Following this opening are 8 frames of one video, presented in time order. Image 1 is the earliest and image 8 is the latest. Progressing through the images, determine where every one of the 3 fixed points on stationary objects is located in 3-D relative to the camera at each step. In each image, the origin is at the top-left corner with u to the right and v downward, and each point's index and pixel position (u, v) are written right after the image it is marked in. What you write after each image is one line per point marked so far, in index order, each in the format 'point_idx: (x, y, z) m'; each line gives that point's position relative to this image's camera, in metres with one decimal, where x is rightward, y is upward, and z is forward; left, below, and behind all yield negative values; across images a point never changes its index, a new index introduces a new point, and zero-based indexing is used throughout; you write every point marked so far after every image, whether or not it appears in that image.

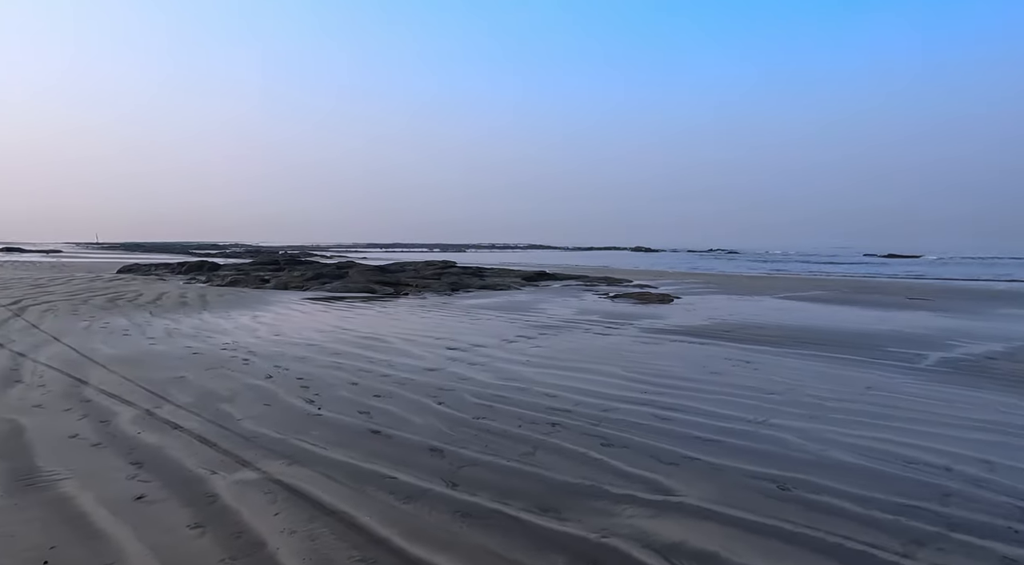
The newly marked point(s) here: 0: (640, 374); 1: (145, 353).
0: (+1.2, -0.8, +6.2) m
1: (-4.0, -0.7, +7.6) m
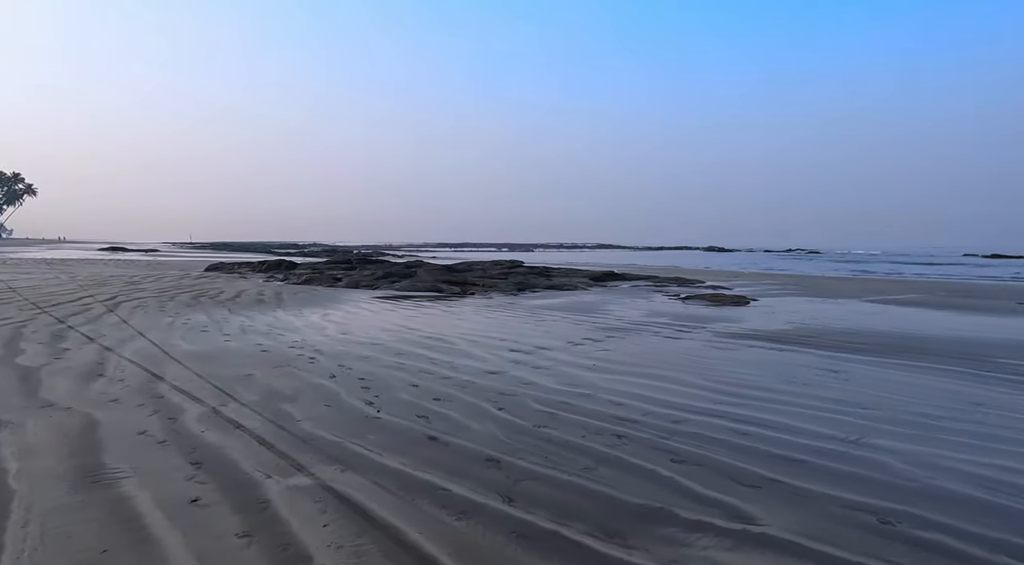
0: (+1.7, -0.9, +5.9) m
1: (-3.3, -0.7, +7.8) m
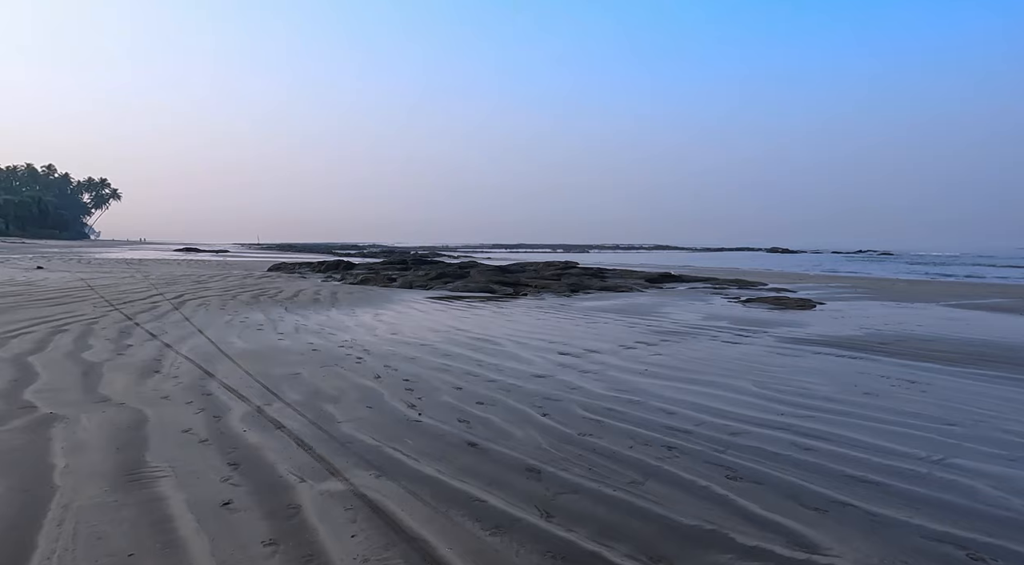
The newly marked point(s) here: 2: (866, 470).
0: (+2.1, -0.9, +5.6) m
1: (-2.7, -0.7, +7.9) m
2: (+1.8, -0.9, +3.5) m
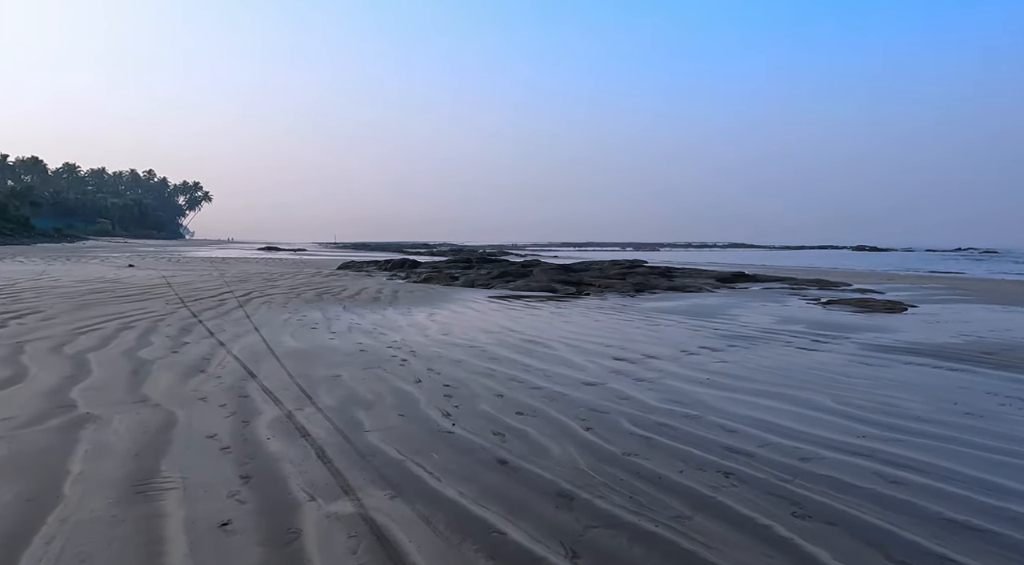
0: (+2.4, -0.9, +5.1) m
1: (-2.1, -0.7, +7.8) m
2: (+1.9, -1.0, +3.0) m
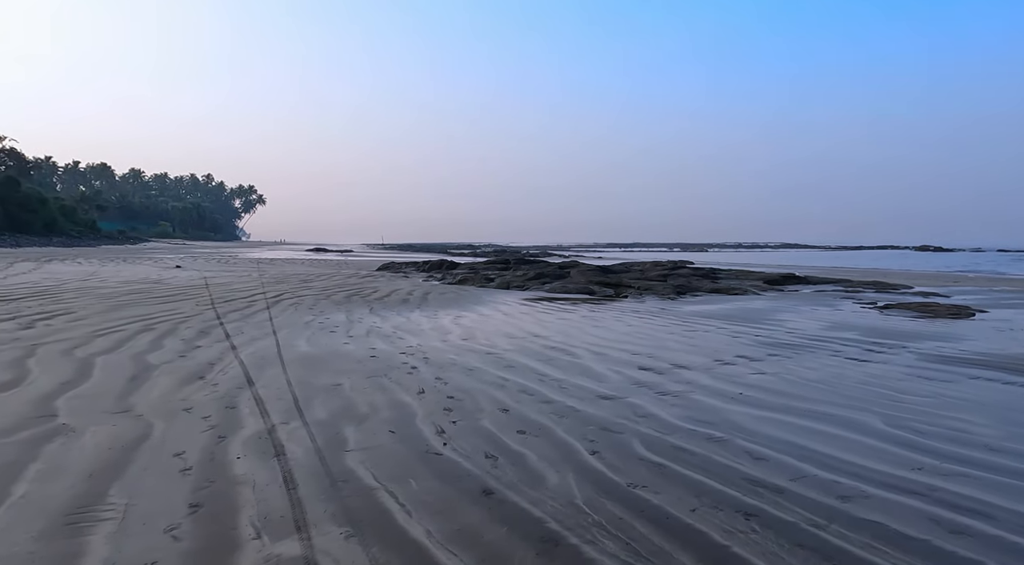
0: (+2.5, -1.0, +4.5) m
1: (-1.9, -0.7, +7.5) m
2: (+1.8, -1.0, +2.5) m
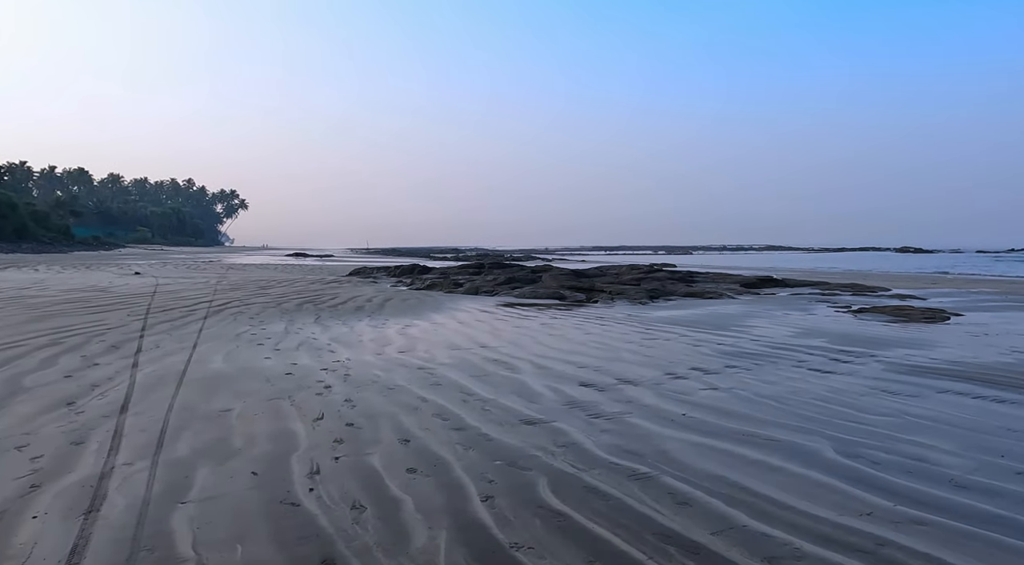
0: (+1.9, -1.0, +3.9) m
1: (-2.6, -0.8, +6.8) m
2: (+1.3, -1.0, +1.9) m
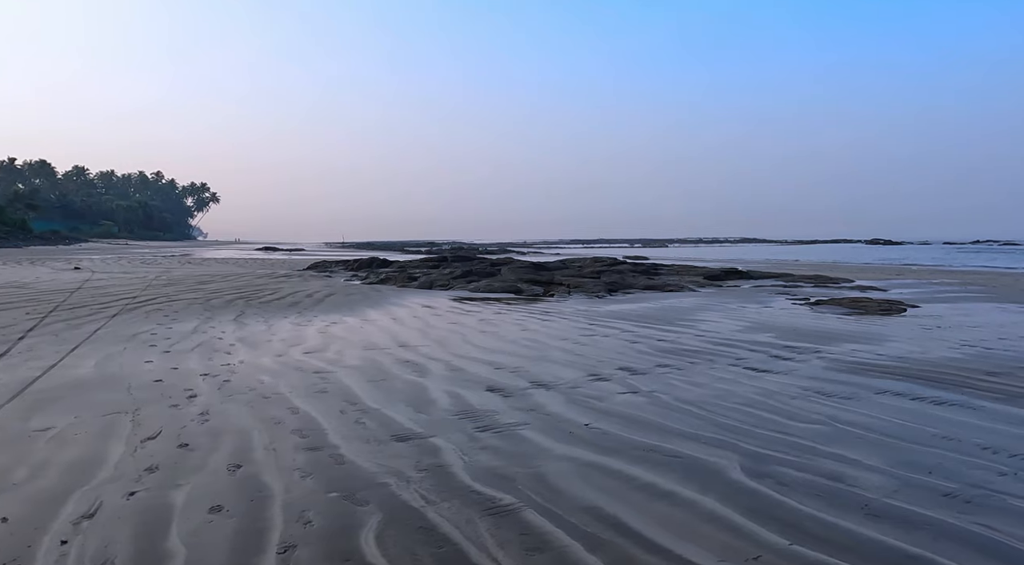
0: (+1.1, -1.0, +3.3) m
1: (-3.4, -0.8, +6.1) m
2: (+0.6, -1.0, +1.3) m
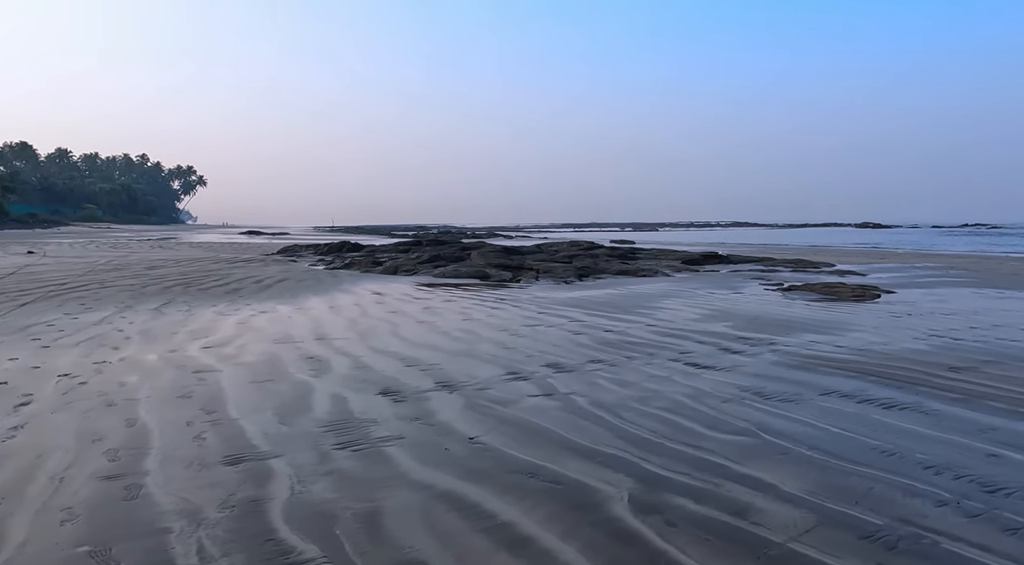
0: (+0.5, -0.9, +2.7) m
1: (-4.1, -0.7, +5.4) m
2: (0.0, -1.0, +0.6) m
